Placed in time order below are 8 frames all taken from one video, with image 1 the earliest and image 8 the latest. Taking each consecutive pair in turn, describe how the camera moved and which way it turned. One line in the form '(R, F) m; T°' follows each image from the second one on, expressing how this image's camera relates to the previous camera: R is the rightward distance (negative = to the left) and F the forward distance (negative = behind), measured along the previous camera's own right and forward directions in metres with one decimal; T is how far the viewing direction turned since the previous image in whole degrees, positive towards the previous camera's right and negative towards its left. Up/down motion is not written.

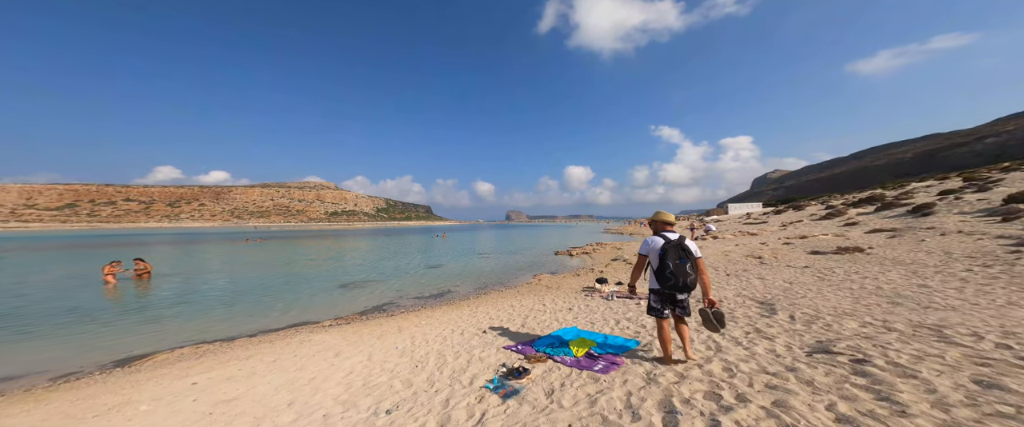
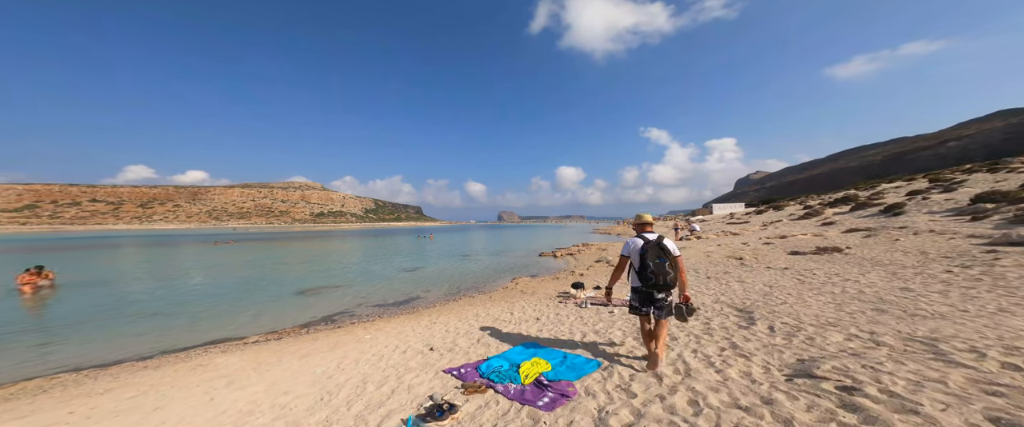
(+0.8, +0.8) m; +2°
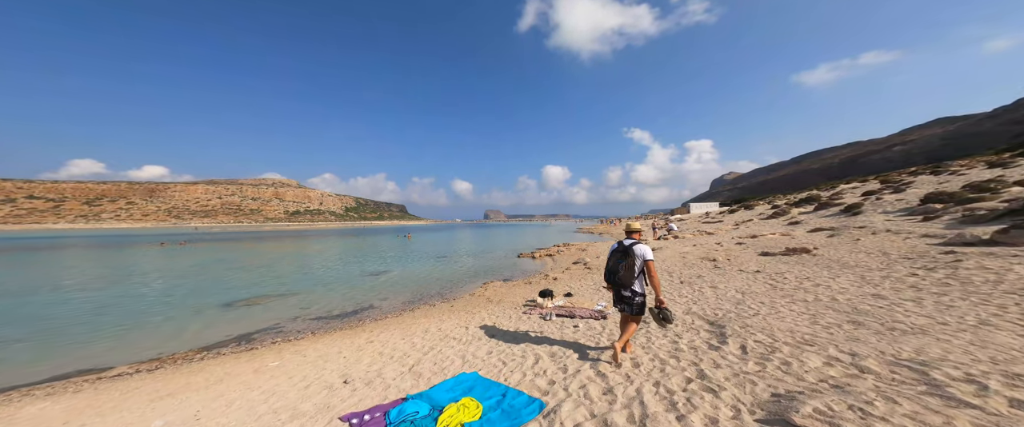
(+0.8, +1.0) m; +4°
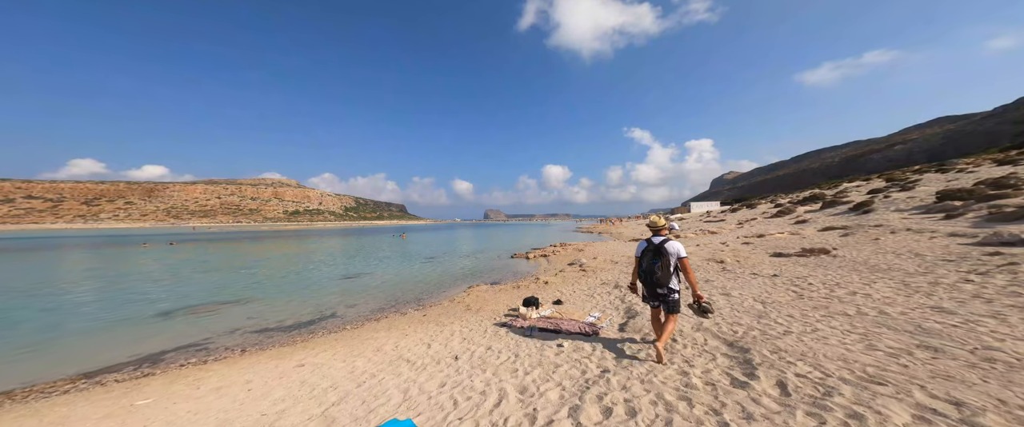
(+0.7, +1.6) m; 0°
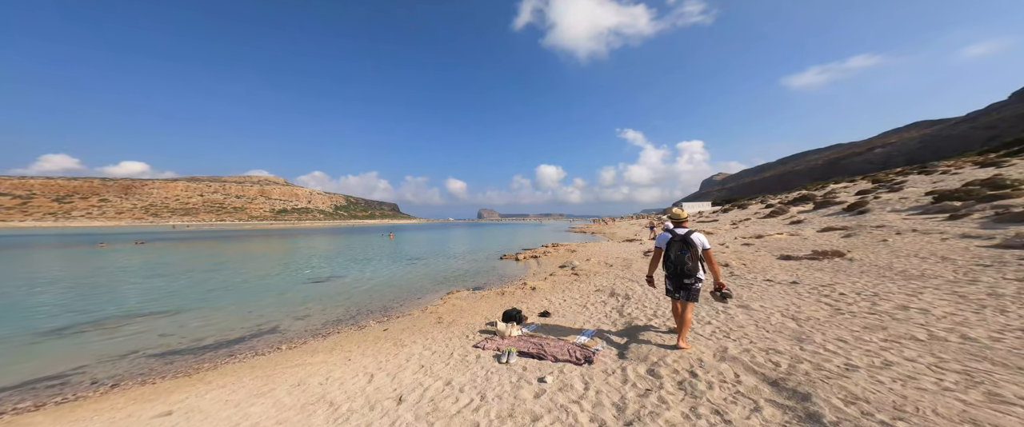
(+0.4, +1.7) m; +2°
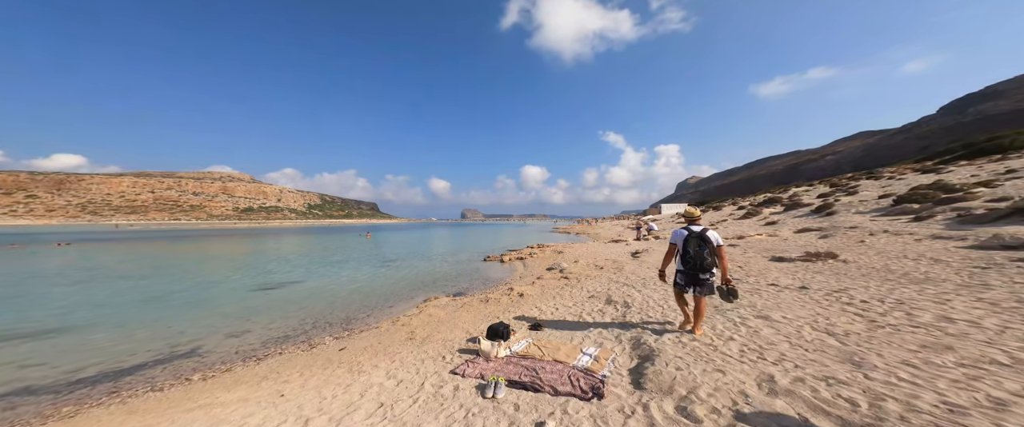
(-0.2, +1.3) m; +4°
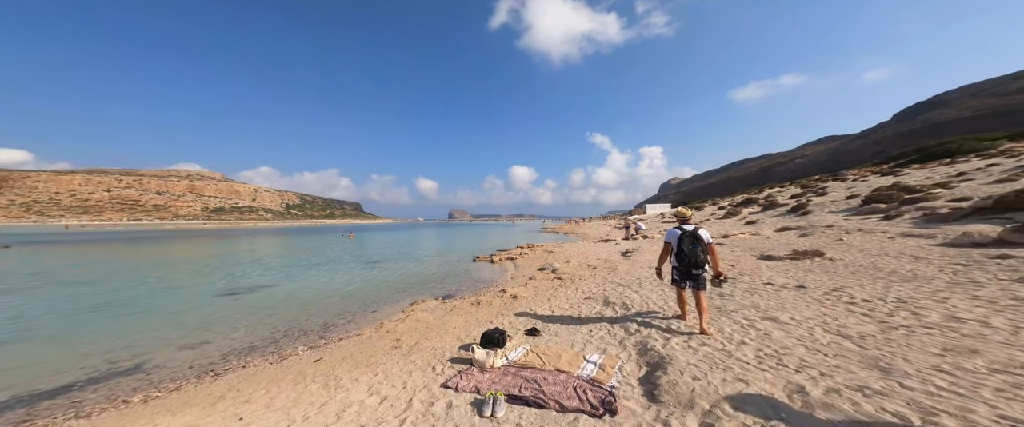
(-0.3, +0.5) m; +3°
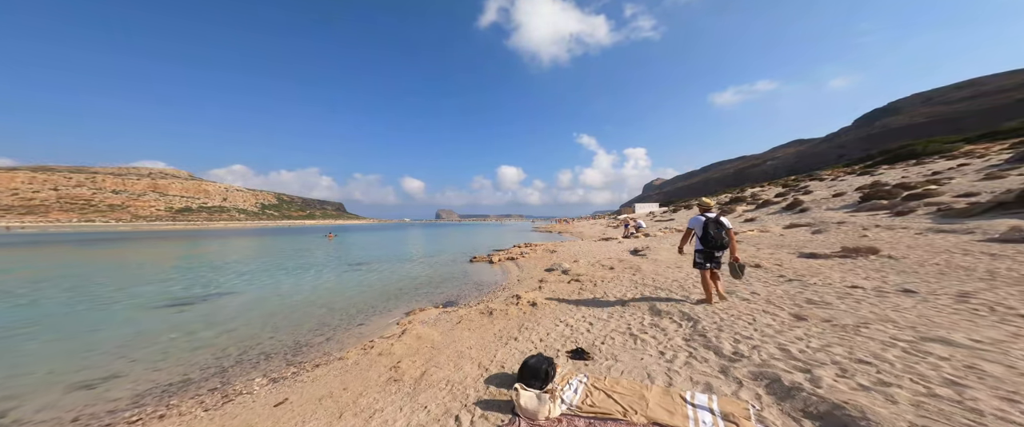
(-1.2, +2.2) m; +3°
